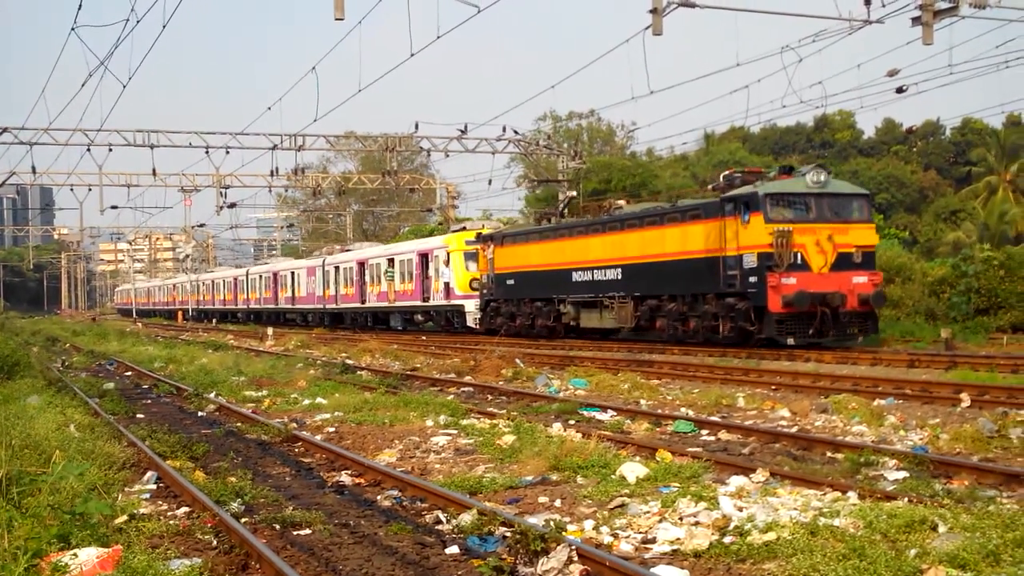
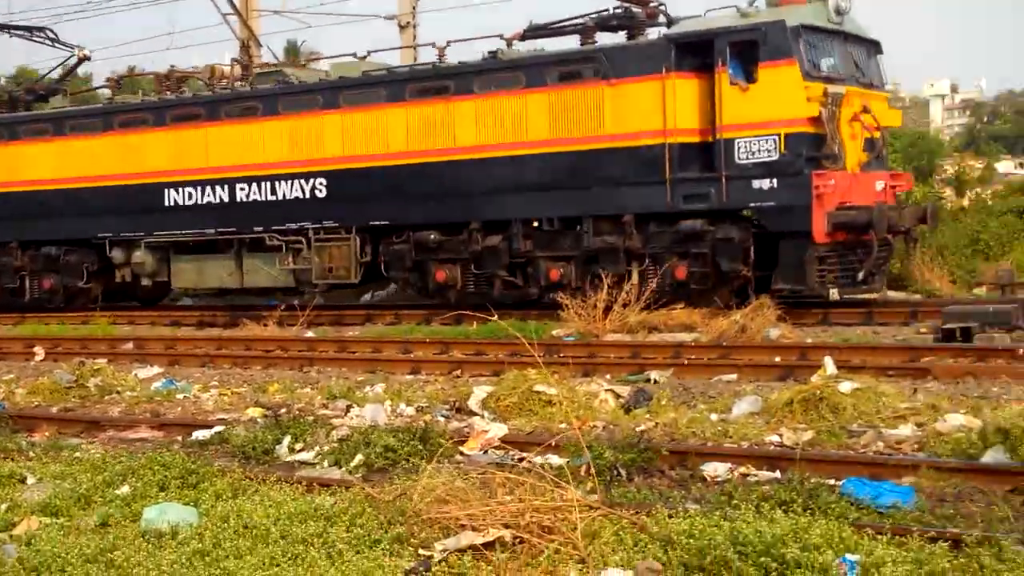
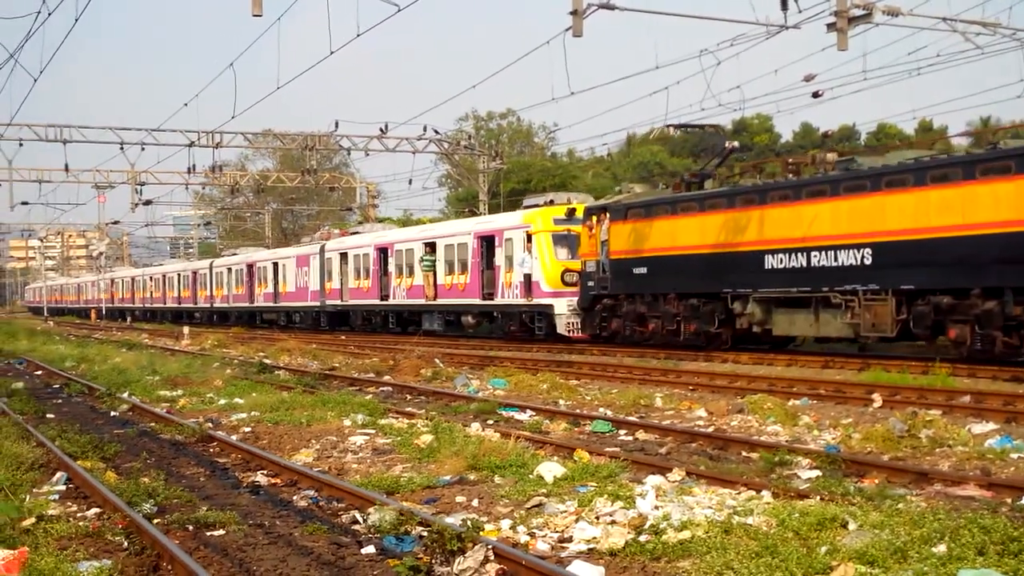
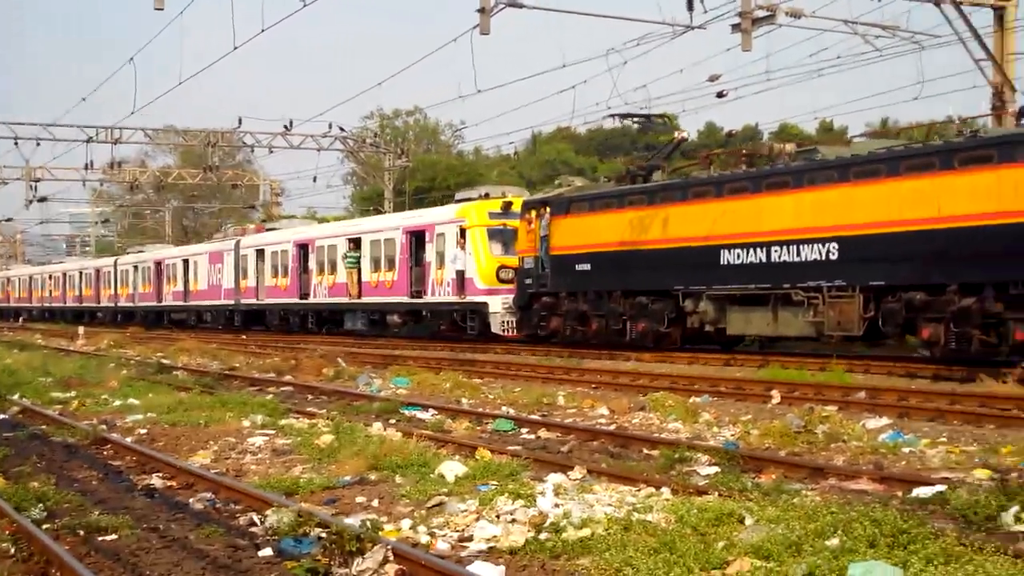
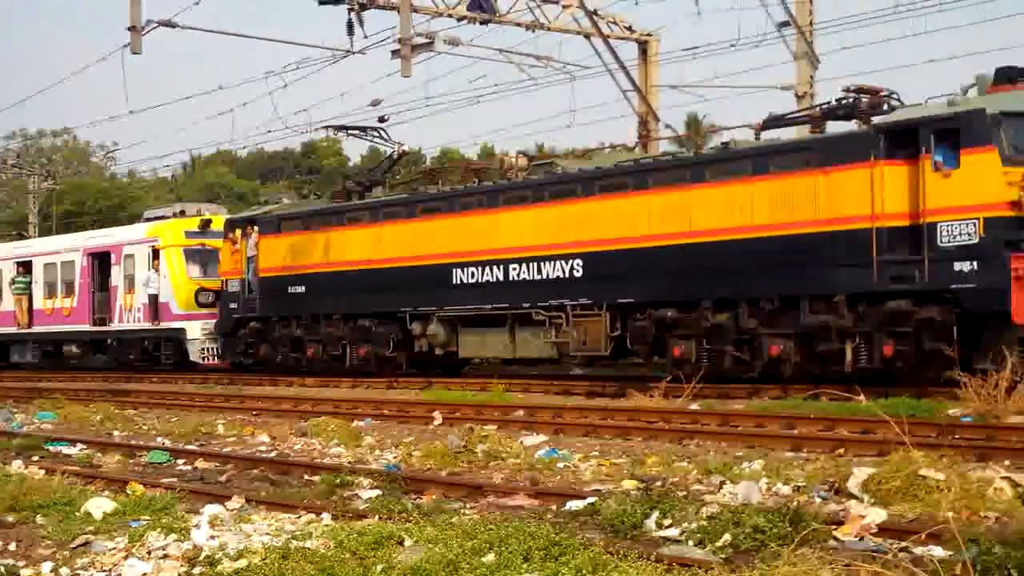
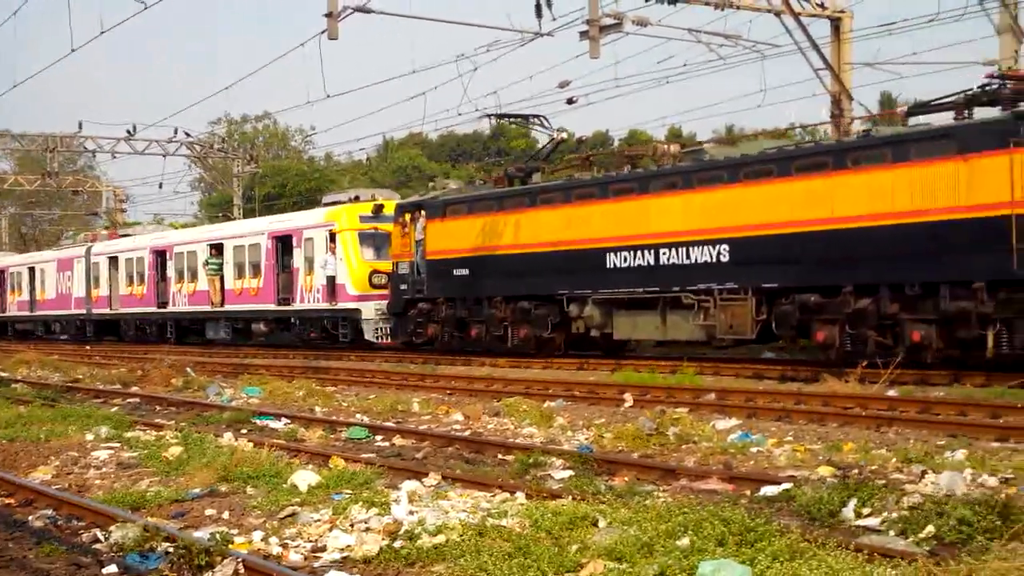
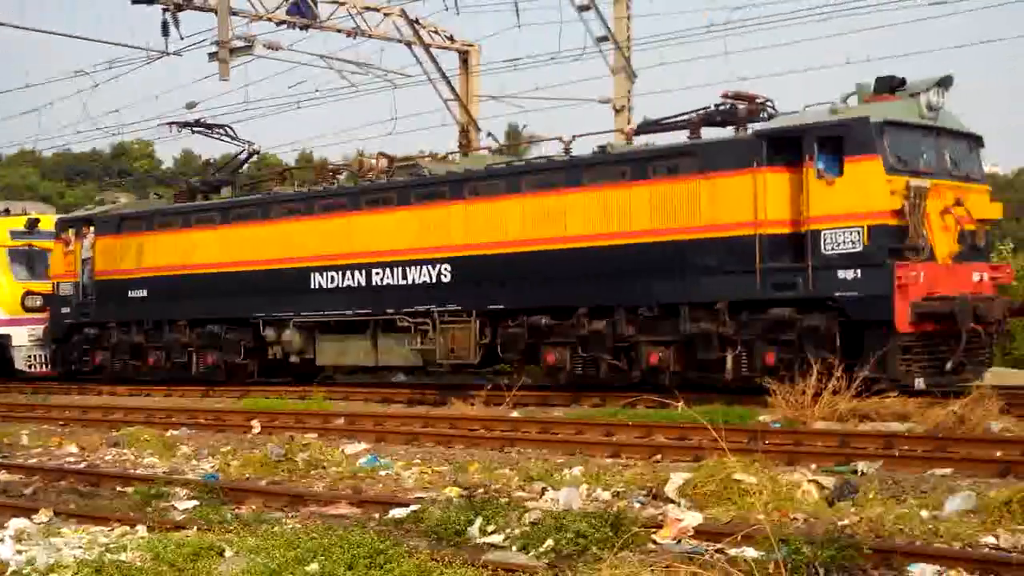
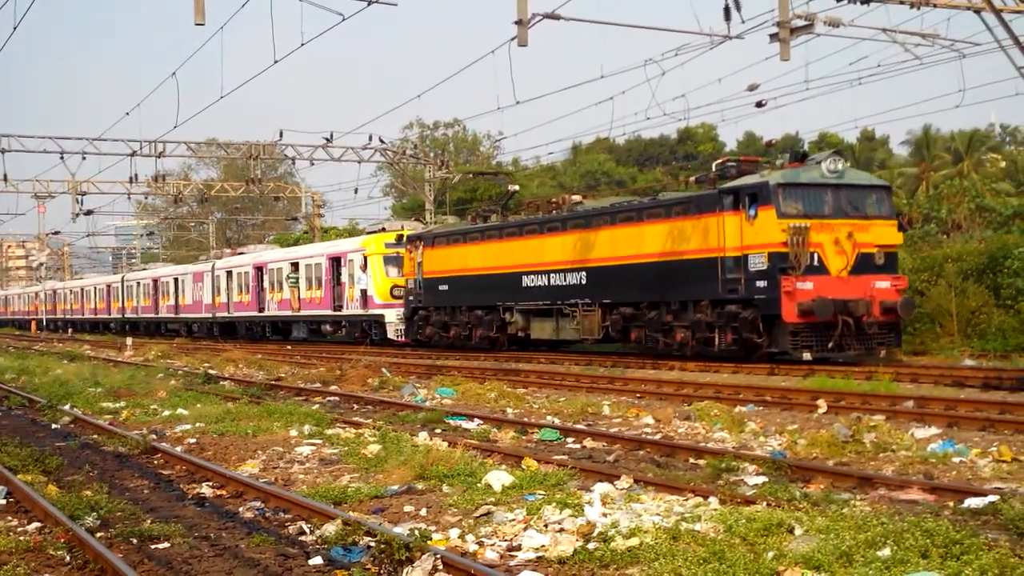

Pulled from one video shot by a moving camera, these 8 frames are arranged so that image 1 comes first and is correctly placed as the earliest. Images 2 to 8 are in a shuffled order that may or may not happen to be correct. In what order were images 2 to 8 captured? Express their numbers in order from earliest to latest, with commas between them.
8, 3, 4, 6, 5, 7, 2
